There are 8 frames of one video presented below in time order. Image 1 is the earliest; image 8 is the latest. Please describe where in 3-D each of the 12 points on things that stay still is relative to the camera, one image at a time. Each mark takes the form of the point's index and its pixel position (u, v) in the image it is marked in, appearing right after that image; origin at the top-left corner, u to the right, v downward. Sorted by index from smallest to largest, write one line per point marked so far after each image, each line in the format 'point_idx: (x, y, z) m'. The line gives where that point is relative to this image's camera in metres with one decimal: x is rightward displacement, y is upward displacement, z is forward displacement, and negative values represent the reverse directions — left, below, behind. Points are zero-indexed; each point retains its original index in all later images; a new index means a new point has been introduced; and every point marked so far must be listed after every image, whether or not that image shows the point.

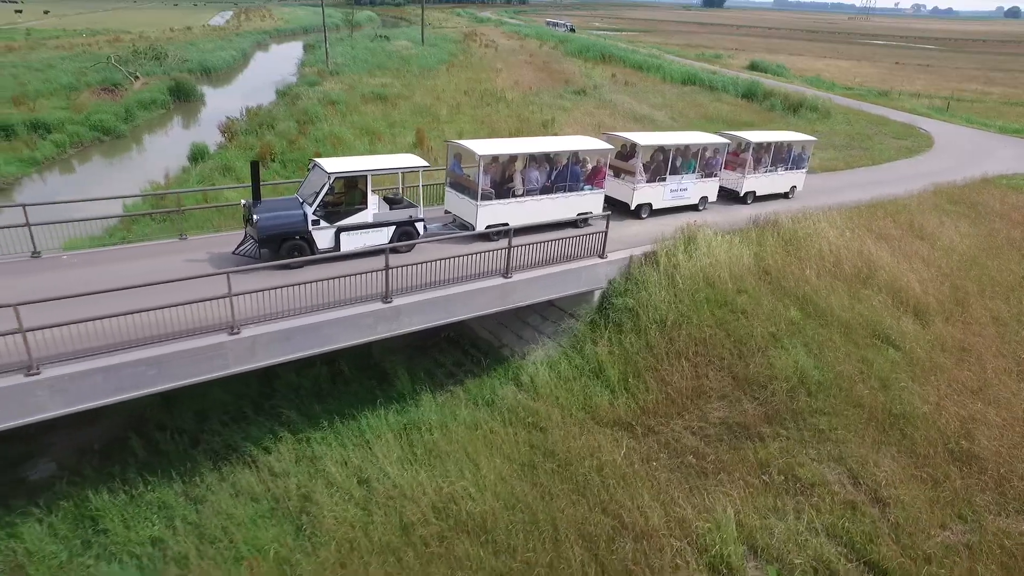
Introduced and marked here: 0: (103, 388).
0: (-4.4, -1.1, +6.8) m
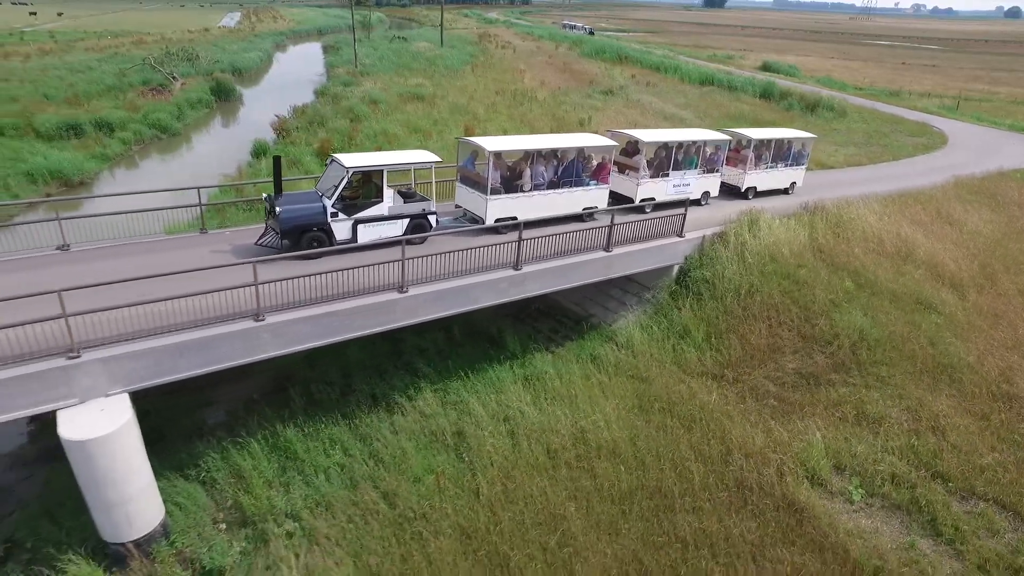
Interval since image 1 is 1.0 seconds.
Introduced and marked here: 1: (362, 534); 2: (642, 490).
0: (-2.7, -0.6, +8.3) m
1: (-1.7, -3.0, +7.7) m
2: (+1.8, -2.6, +8.4) m
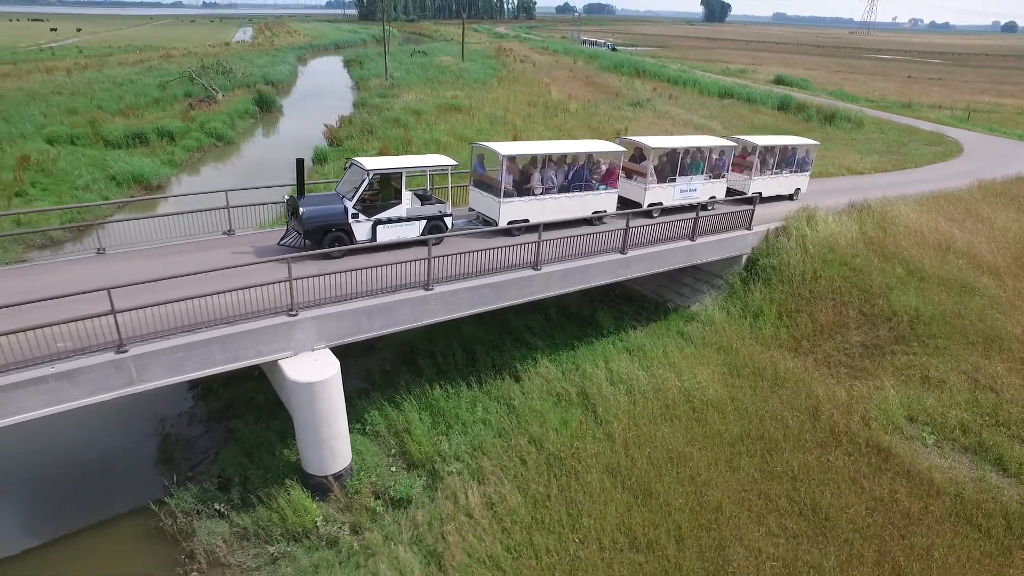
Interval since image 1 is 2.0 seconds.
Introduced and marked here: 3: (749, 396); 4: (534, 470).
0: (-0.7, -0.2, +9.8) m
1: (+0.2, -2.6, +9.1) m
2: (+3.7, -2.2, +9.9) m
3: (+4.1, -1.8, +10.8) m
4: (+0.4, -2.6, +9.1) m
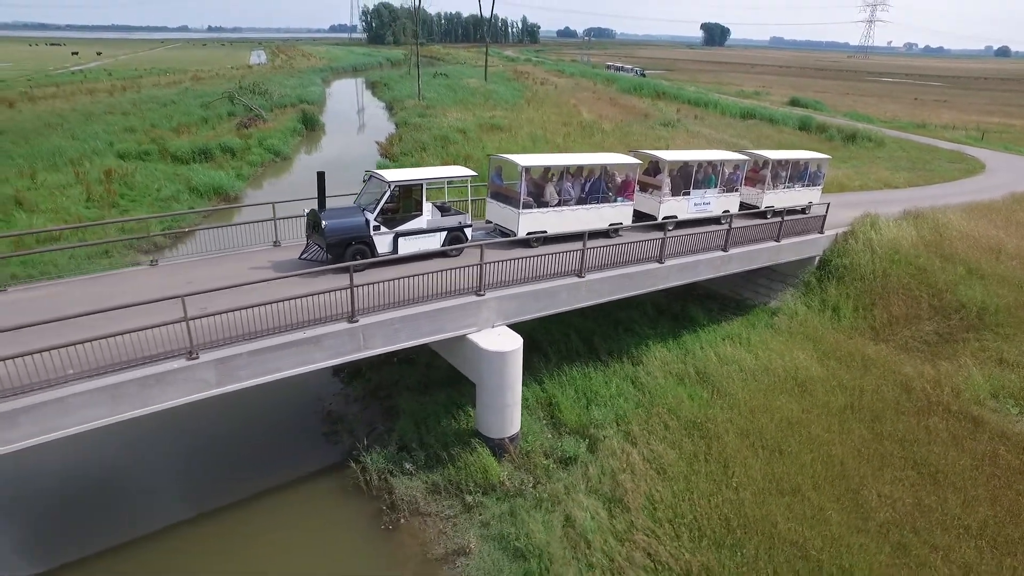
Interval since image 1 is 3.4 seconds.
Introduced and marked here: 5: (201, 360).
0: (+1.7, 0.0, +11.2) m
1: (+2.6, -2.4, +10.4) m
2: (+6.1, -2.0, +11.2) m
3: (+6.5, -1.6, +12.1) m
4: (+2.7, -2.4, +10.4) m
5: (-3.6, -0.9, +7.3) m
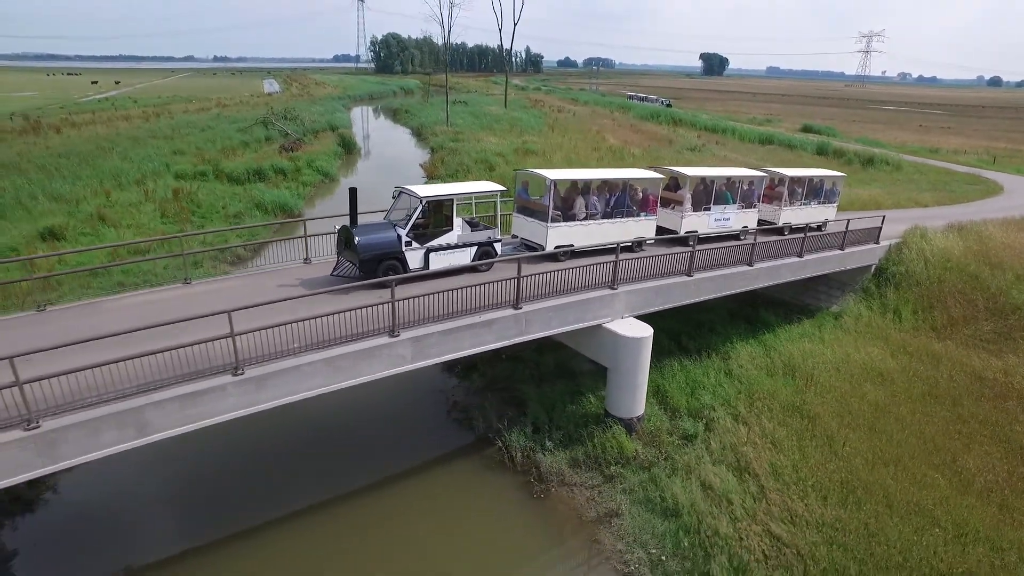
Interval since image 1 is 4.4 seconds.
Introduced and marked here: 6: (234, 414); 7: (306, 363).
0: (+3.8, 0.0, +12.4) m
1: (+4.8, -2.3, +11.6) m
2: (+8.3, -2.0, +12.3) m
3: (+8.6, -1.6, +13.3) m
4: (+4.9, -2.3, +11.5) m
5: (-1.4, -0.7, +8.5) m
6: (-3.2, -1.5, +7.4) m
7: (-2.5, -0.9, +7.7) m
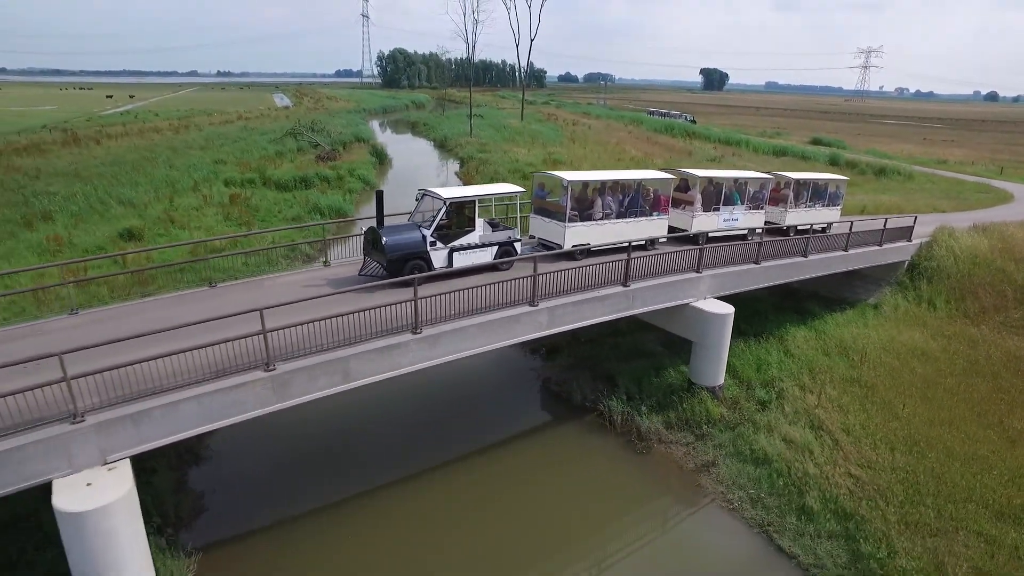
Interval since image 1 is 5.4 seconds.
0: (+5.7, +0.3, +13.9) m
1: (+6.7, -2.0, +13.0) m
2: (+10.1, -1.7, +13.8) m
3: (+10.5, -1.4, +14.8) m
4: (+6.8, -2.0, +13.0) m
5: (+0.5, -0.3, +9.9) m
6: (-1.3, -1.1, +8.8) m
7: (-0.6, -0.5, +9.2) m
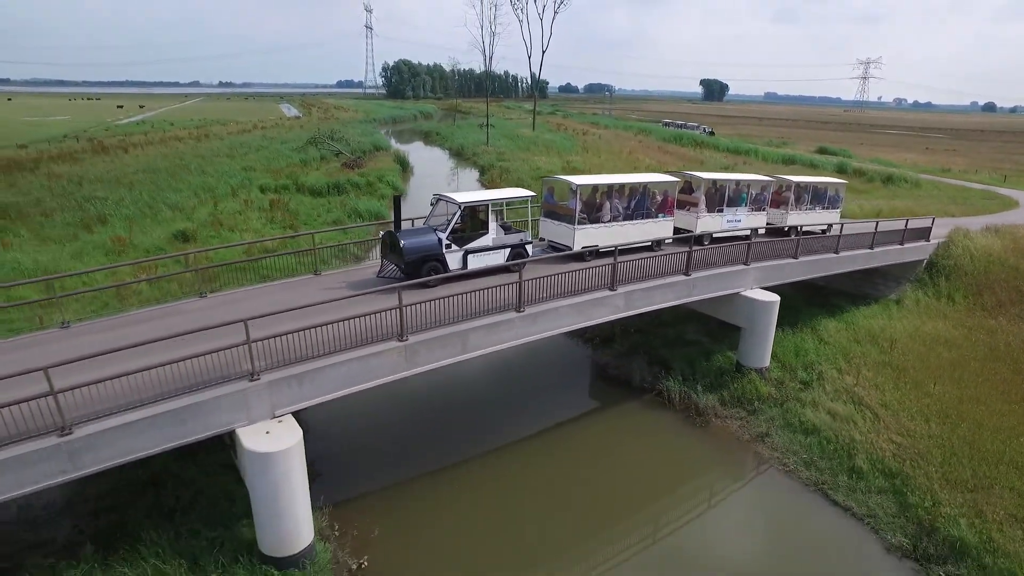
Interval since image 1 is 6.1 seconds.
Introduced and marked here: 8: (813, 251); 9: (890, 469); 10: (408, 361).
0: (+7.1, +0.5, +15.2) m
1: (+8.1, -1.8, +14.3) m
2: (+11.6, -1.5, +15.1) m
3: (+11.9, -1.2, +16.0) m
4: (+8.2, -1.8, +14.2) m
5: (+1.9, -0.1, +11.2) m
6: (+0.1, -0.8, +10.1) m
7: (+0.8, -0.3, +10.5) m
8: (+7.4, +0.9, +15.4) m
9: (+6.4, -3.1, +10.7) m
10: (-1.5, -1.1, +9.1) m
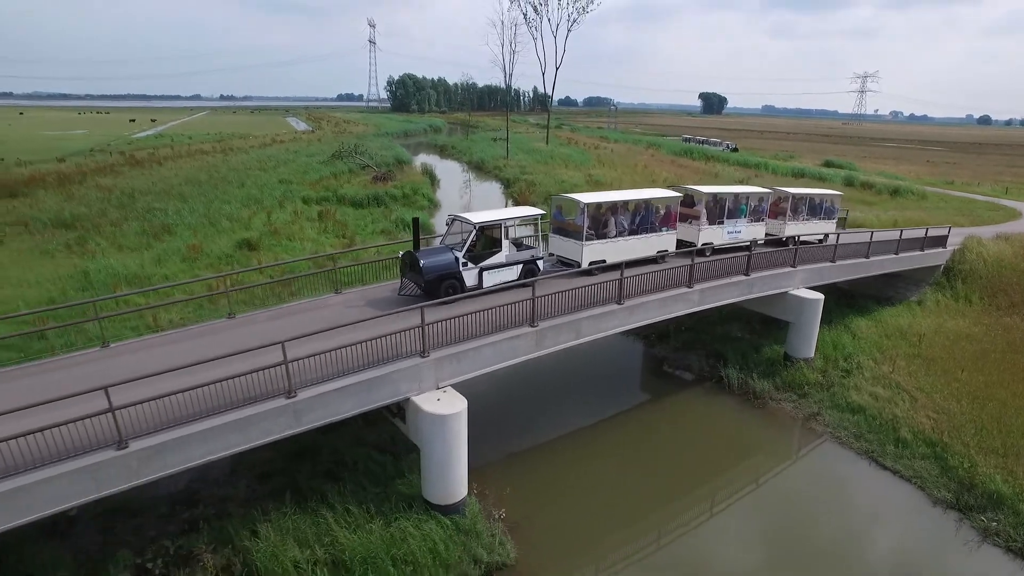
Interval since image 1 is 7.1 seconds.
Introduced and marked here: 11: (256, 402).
0: (+9.0, +0.4, +17.1) m
1: (+9.9, -1.8, +16.1) m
2: (+13.4, -1.5, +16.9) m
3: (+13.8, -1.2, +17.9) m
4: (+10.1, -1.8, +16.1) m
5: (+3.8, 0.0, +13.0) m
6: (+2.0, -0.8, +11.9) m
7: (+2.7, -0.2, +12.3) m
8: (+9.2, +0.9, +17.3) m
9: (+8.3, -3.0, +12.5) m
10: (+0.4, -1.0, +10.9) m
11: (-3.5, -1.6, +8.6) m
